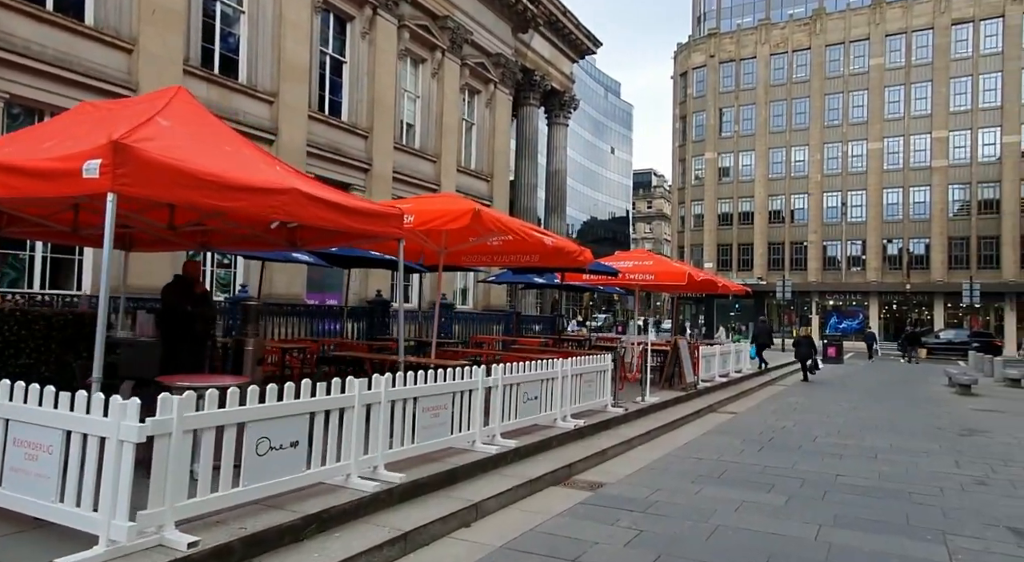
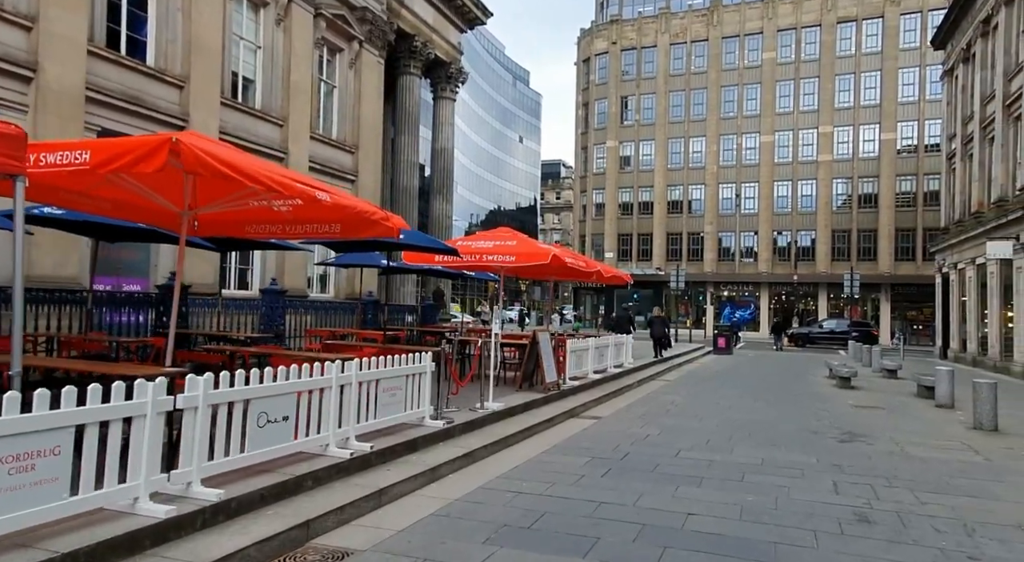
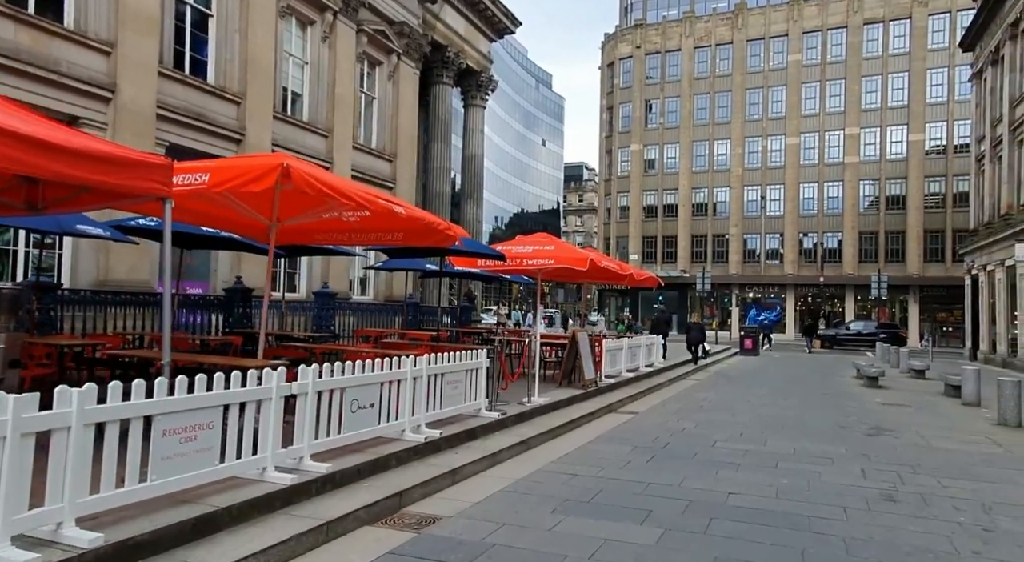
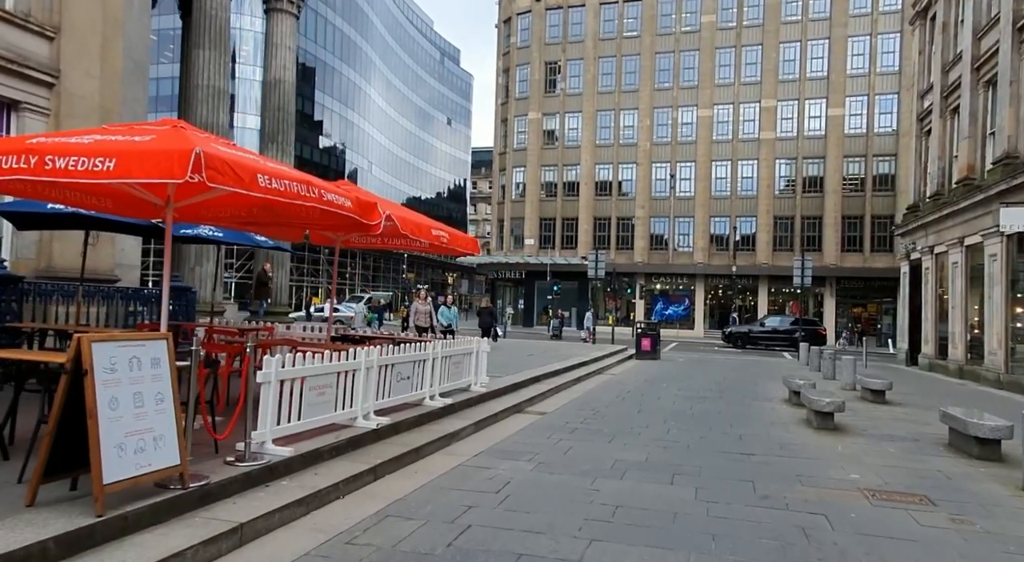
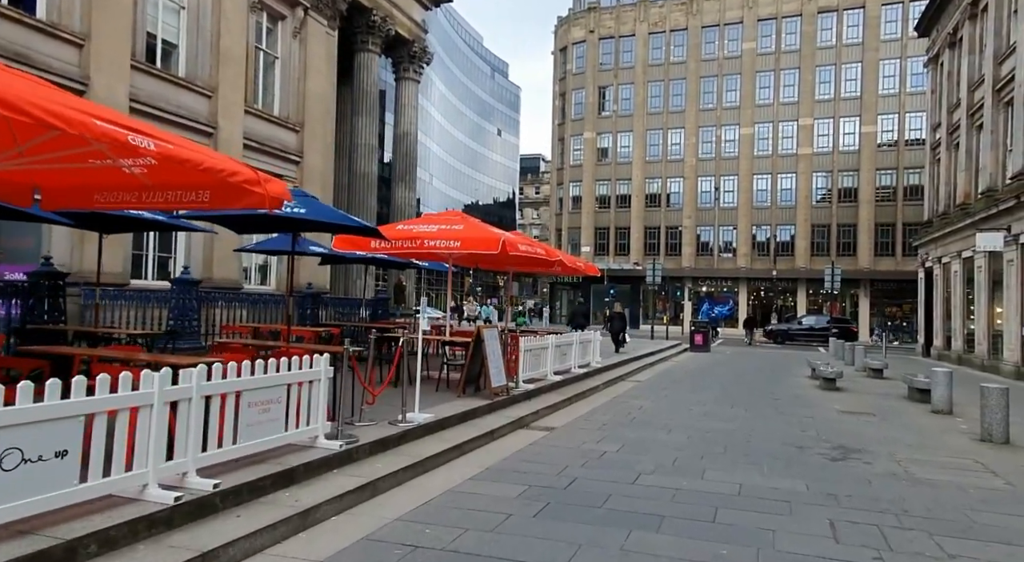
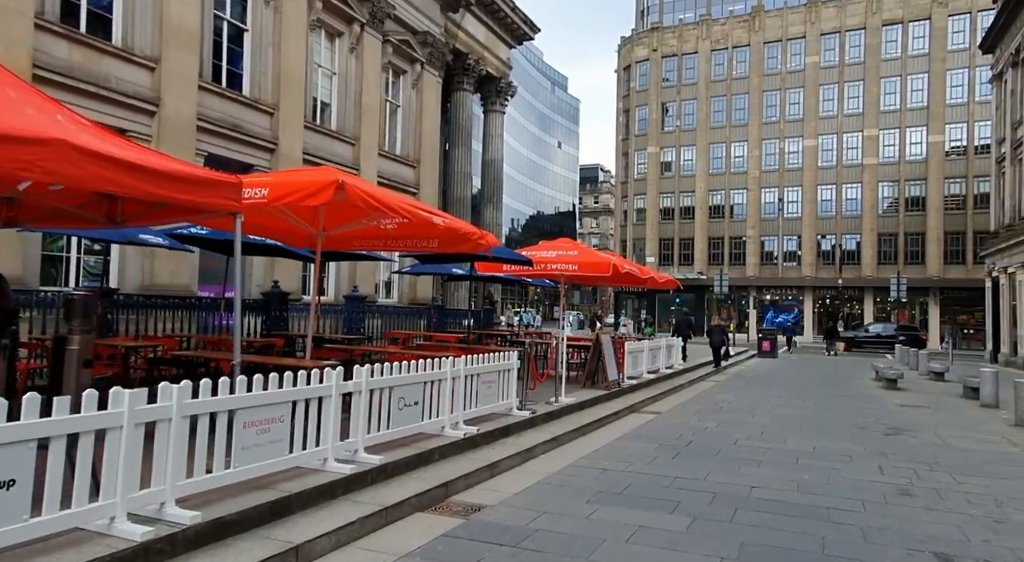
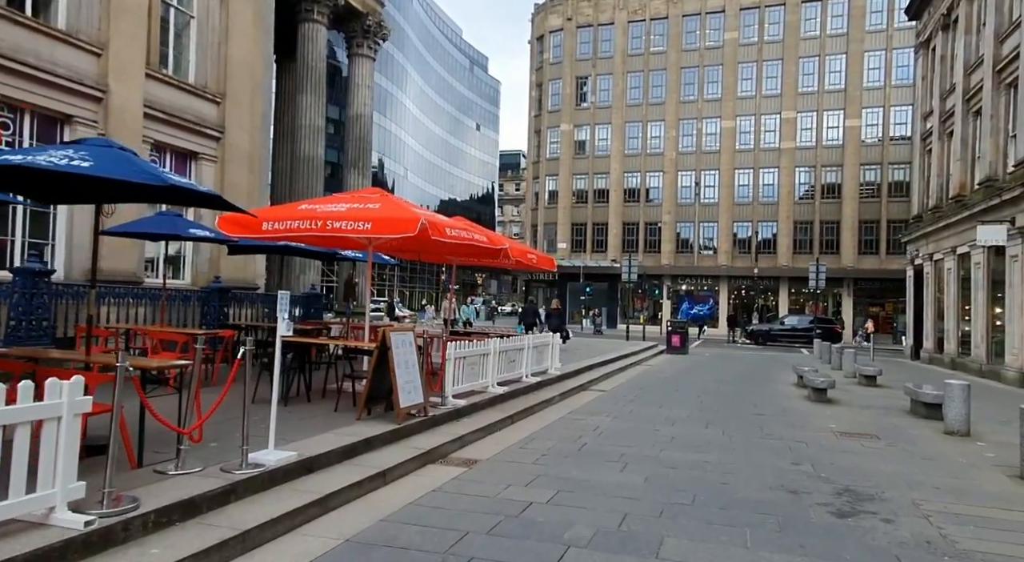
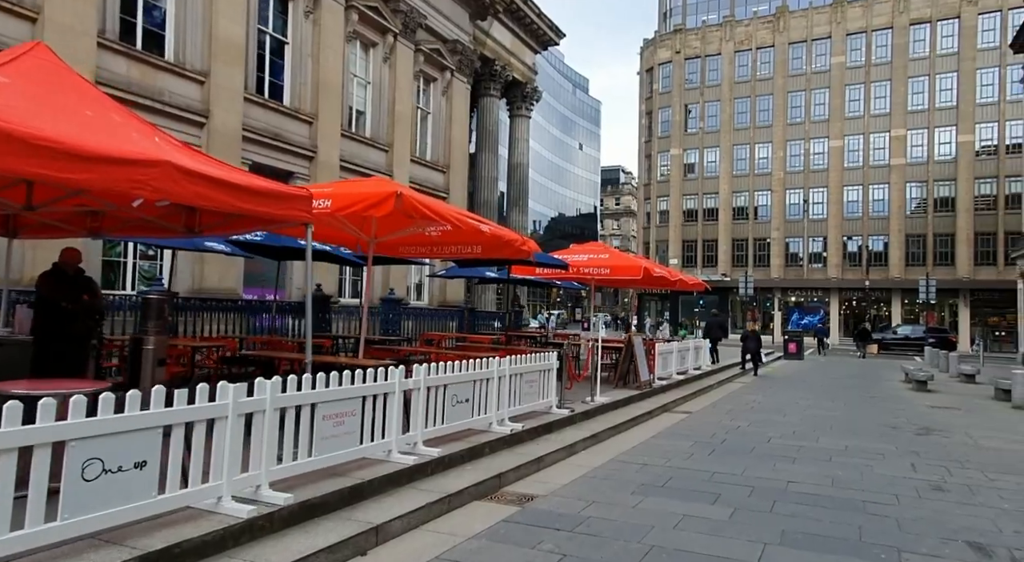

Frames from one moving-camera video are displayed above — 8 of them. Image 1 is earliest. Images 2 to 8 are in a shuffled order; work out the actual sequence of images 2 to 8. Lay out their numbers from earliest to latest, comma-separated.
8, 6, 3, 2, 5, 7, 4
